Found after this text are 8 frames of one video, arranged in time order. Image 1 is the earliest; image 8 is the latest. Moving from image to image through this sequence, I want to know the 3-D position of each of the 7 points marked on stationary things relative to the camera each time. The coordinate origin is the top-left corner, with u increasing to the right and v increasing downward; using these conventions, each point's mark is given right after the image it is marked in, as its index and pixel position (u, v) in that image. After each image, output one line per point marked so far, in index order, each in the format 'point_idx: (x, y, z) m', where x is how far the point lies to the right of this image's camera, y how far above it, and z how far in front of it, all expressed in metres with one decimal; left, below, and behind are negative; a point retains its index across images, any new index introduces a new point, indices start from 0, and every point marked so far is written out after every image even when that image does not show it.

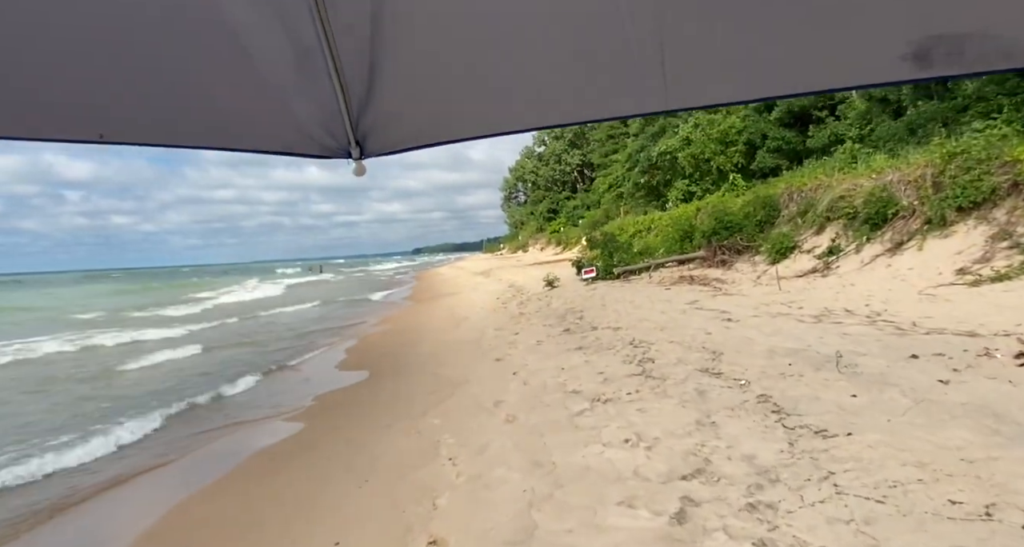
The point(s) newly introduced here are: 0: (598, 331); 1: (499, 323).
0: (+1.3, -0.9, +7.3) m
1: (-0.3, -1.1, +10.4) m
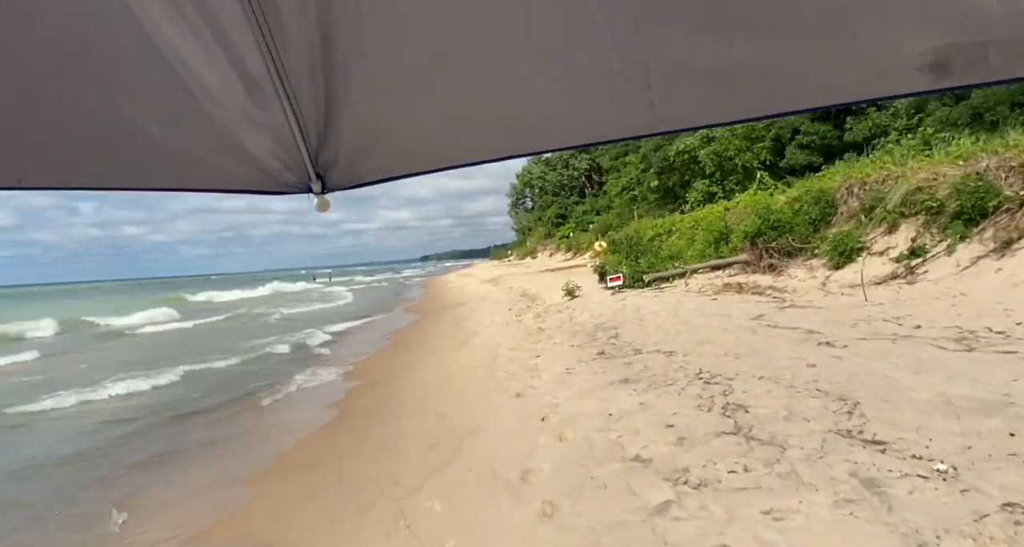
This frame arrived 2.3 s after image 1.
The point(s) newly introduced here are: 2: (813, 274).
0: (+1.6, -1.0, +5.7) m
1: (0.0, -1.3, +8.9) m
2: (+5.7, 0.0, +9.4) m
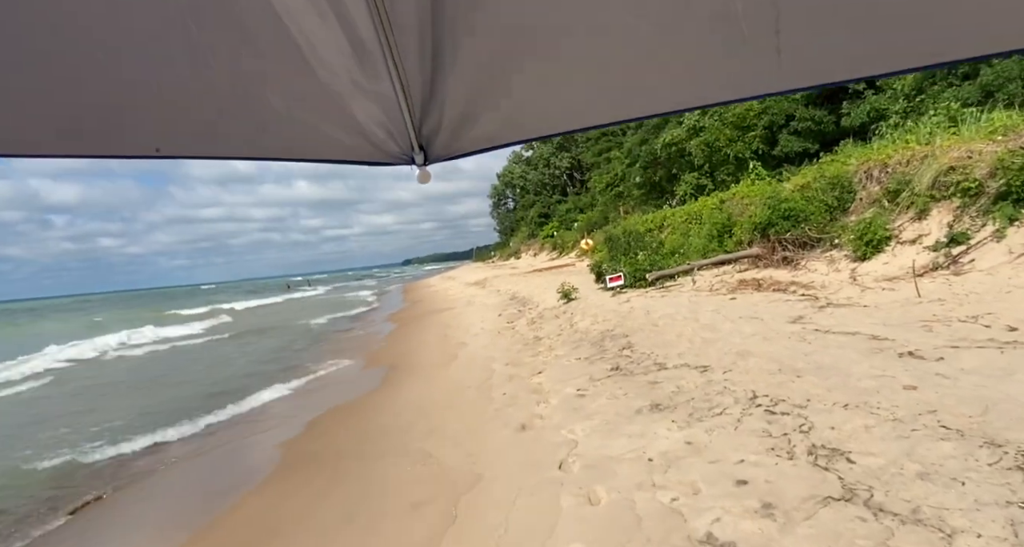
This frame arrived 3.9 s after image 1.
0: (+1.6, -1.0, +4.7) m
1: (0.0, -1.4, +7.8) m
2: (+5.6, +0.1, +8.5) m
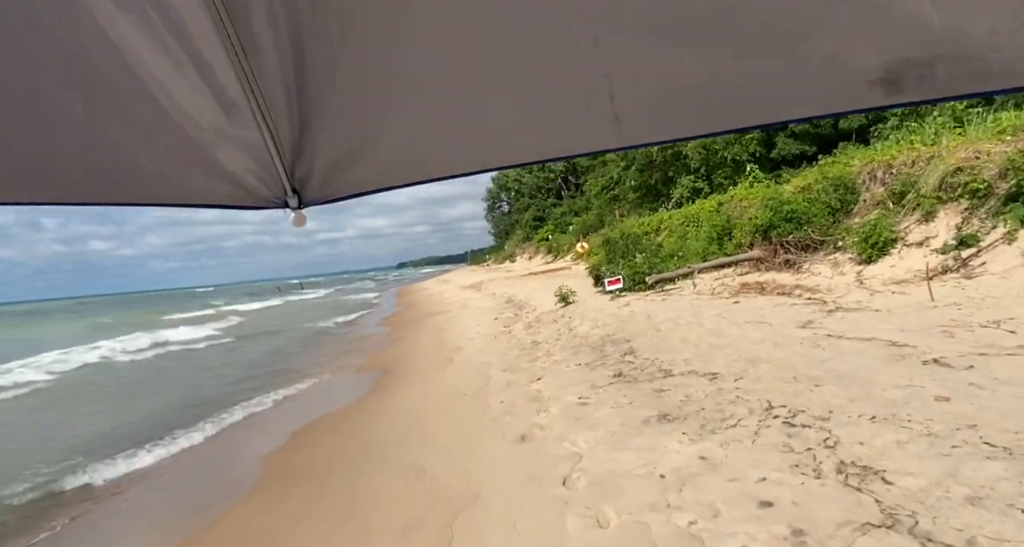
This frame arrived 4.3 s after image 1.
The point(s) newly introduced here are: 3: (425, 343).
0: (+1.6, -1.0, +4.5) m
1: (-0.1, -1.4, +7.6) m
2: (+5.5, +0.1, +8.3) m
3: (-2.1, -1.7, +11.7) m
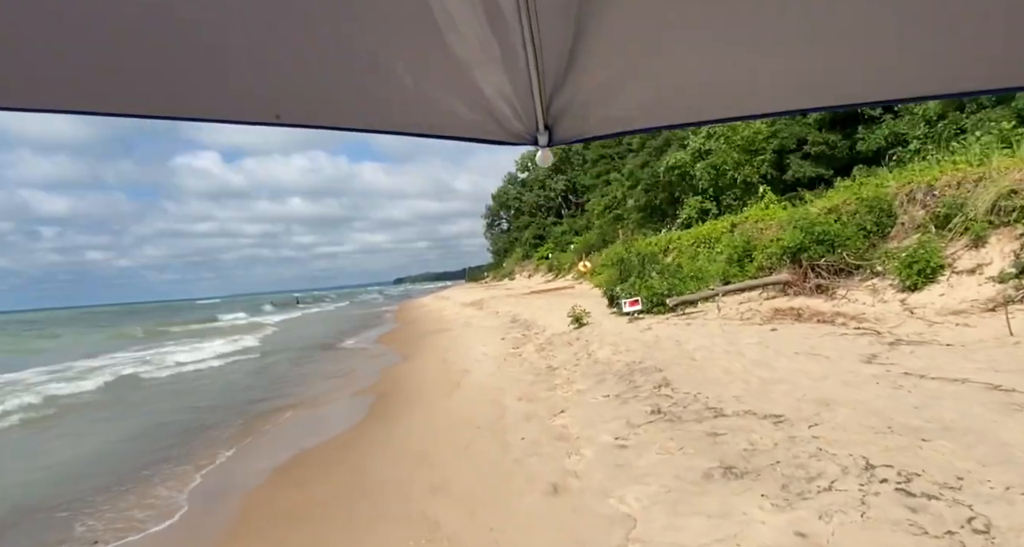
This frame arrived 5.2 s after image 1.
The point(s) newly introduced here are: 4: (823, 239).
0: (+1.8, -1.2, +3.8) m
1: (+0.1, -1.7, +6.9) m
2: (+5.8, -0.4, +7.8) m
3: (-1.9, -2.1, +11.0) m
4: (+5.7, +0.6, +9.0) m
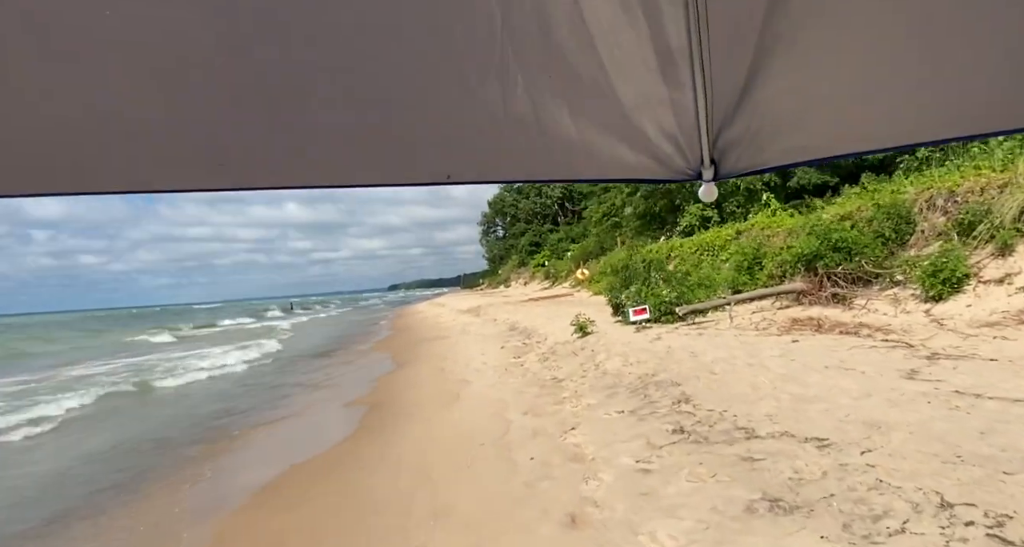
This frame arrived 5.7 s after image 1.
0: (+1.9, -1.3, +3.4) m
1: (+0.2, -1.7, +6.5) m
2: (+5.8, -0.5, +7.4) m
3: (-1.9, -2.2, +10.6) m
4: (+5.7, +0.5, +8.7) m
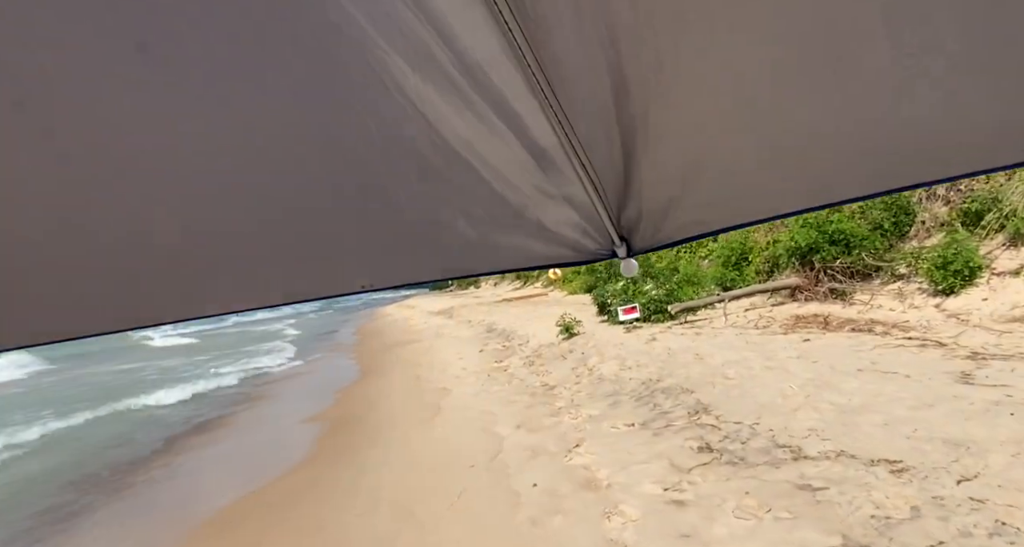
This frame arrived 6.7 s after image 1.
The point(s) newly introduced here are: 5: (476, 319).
0: (+2.0, -1.2, +2.8) m
1: (+0.1, -1.7, +5.8) m
2: (+5.6, -0.4, +7.0) m
3: (-2.3, -2.1, +9.7) m
4: (+5.4, +0.6, +8.3) m
5: (-1.3, -1.7, +18.8) m
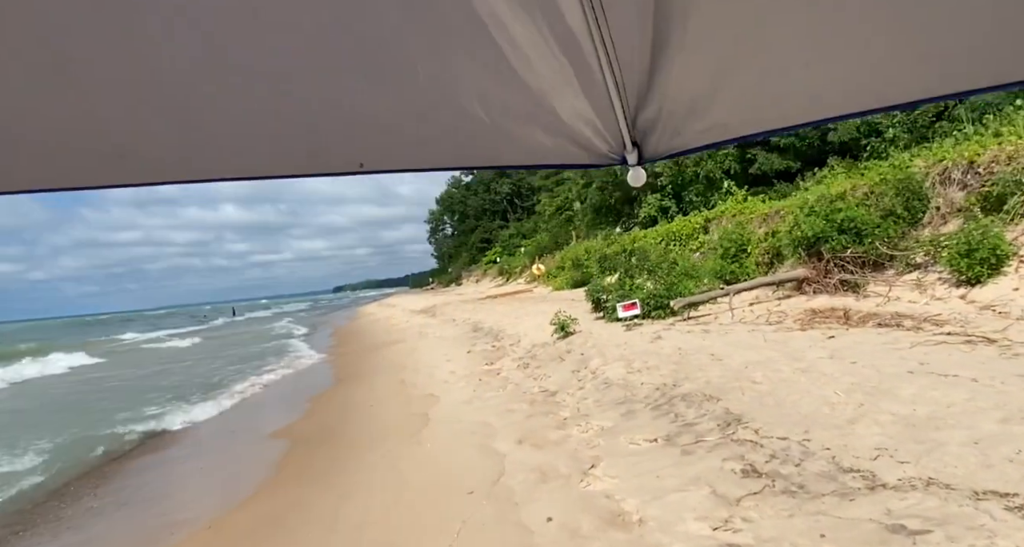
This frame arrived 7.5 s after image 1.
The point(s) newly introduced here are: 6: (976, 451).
0: (+2.1, -1.2, +2.2) m
1: (+0.1, -1.6, +5.1) m
2: (+5.6, -0.3, +6.6) m
3: (-2.4, -2.1, +9.0) m
4: (+5.3, +0.7, +7.8) m
5: (-1.8, -1.6, +18.1) m
6: (+2.6, -1.0, +2.8) m
